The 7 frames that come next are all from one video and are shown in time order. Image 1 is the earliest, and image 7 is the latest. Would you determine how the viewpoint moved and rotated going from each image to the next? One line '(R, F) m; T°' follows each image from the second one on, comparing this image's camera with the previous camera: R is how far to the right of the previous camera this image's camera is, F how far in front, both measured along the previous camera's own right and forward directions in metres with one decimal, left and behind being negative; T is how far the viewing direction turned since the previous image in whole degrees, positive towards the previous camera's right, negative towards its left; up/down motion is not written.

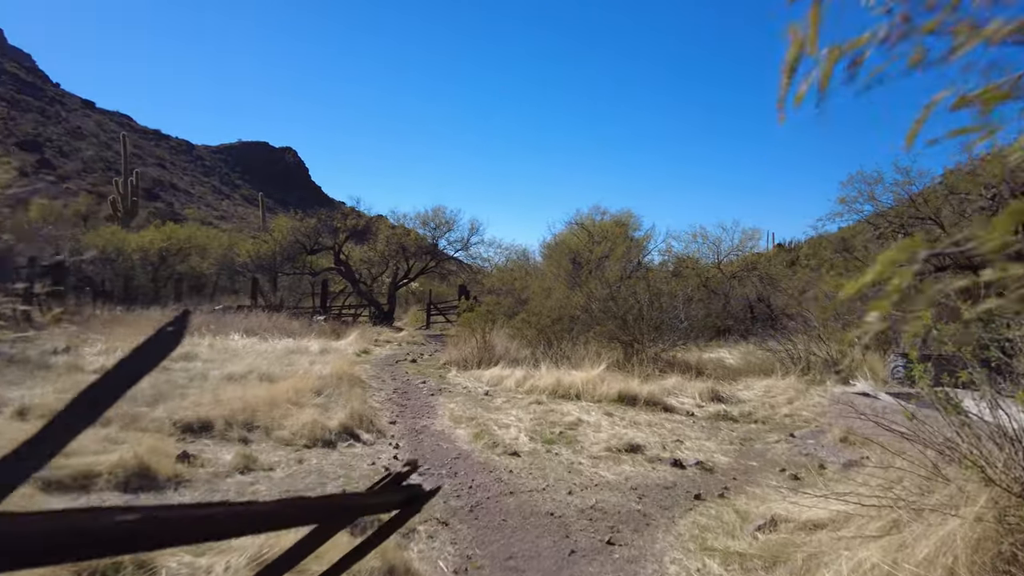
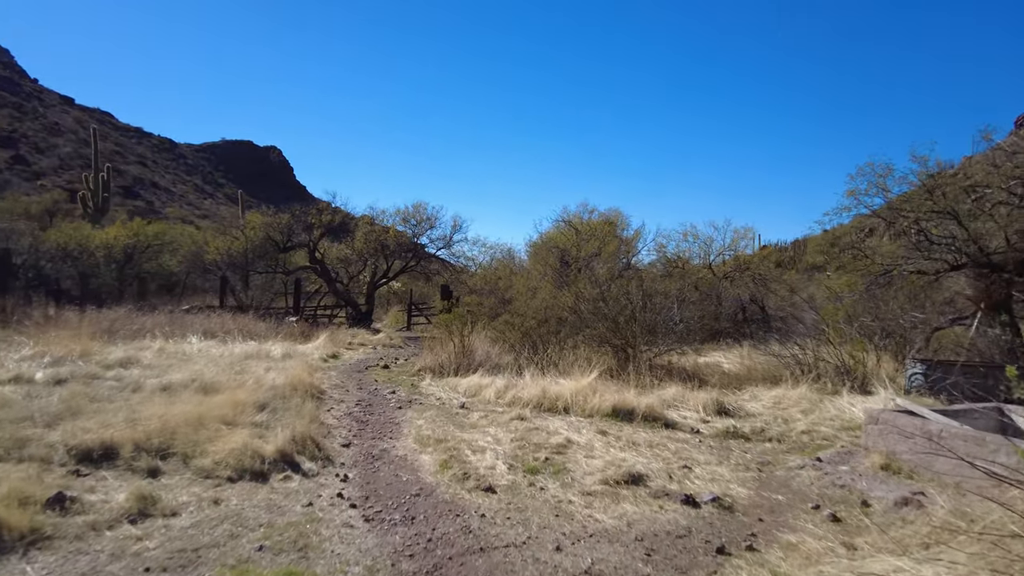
(+0.1, +1.1) m; +1°
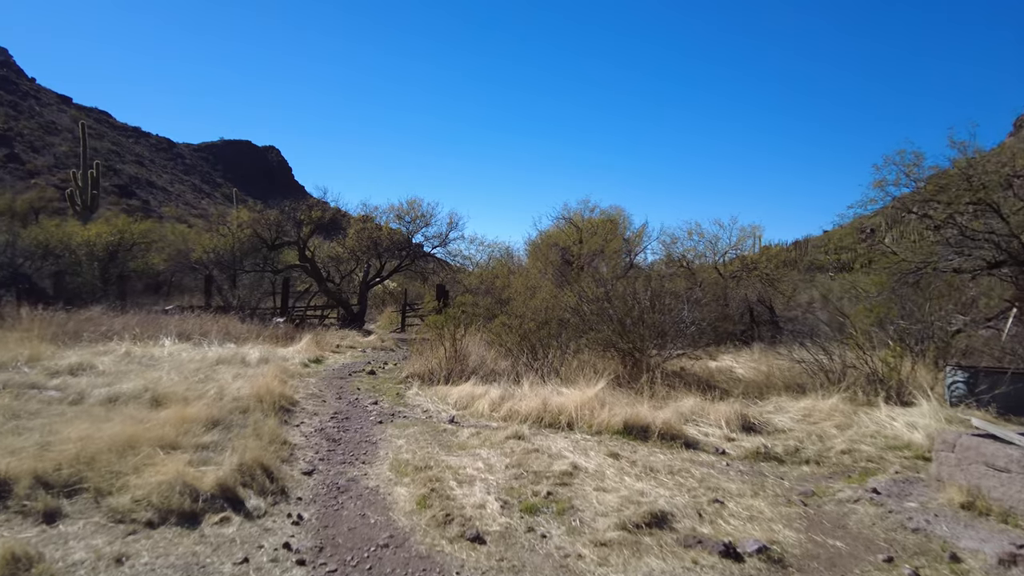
(0.0, +1.0) m; 0°
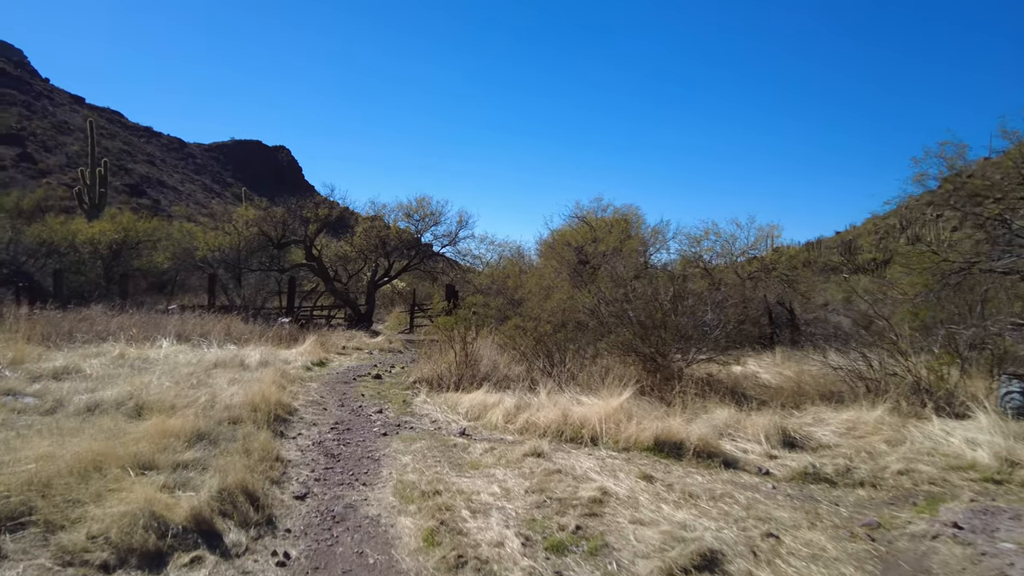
(-0.1, +0.6) m; -1°
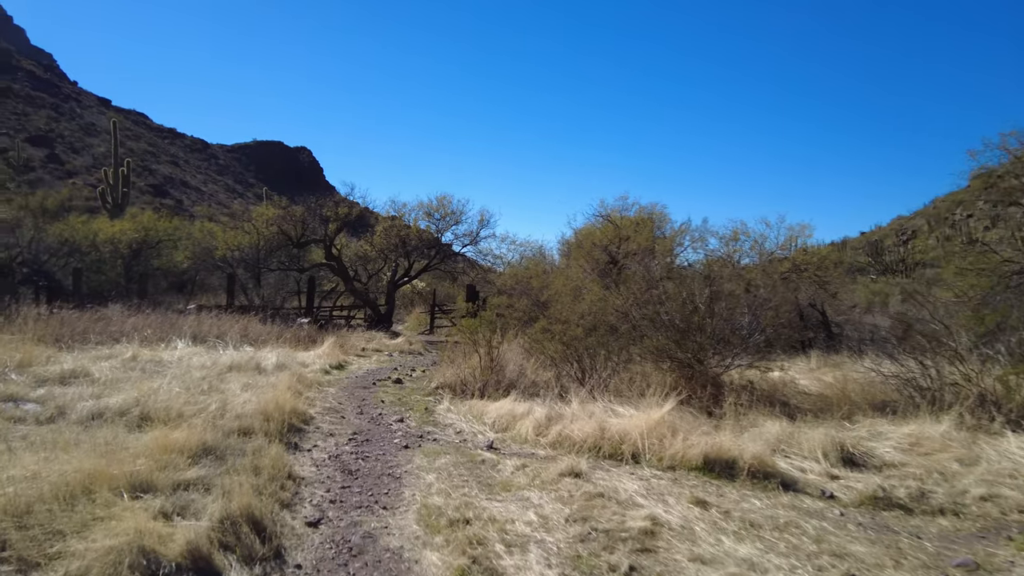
(-0.1, +0.5) m; -2°
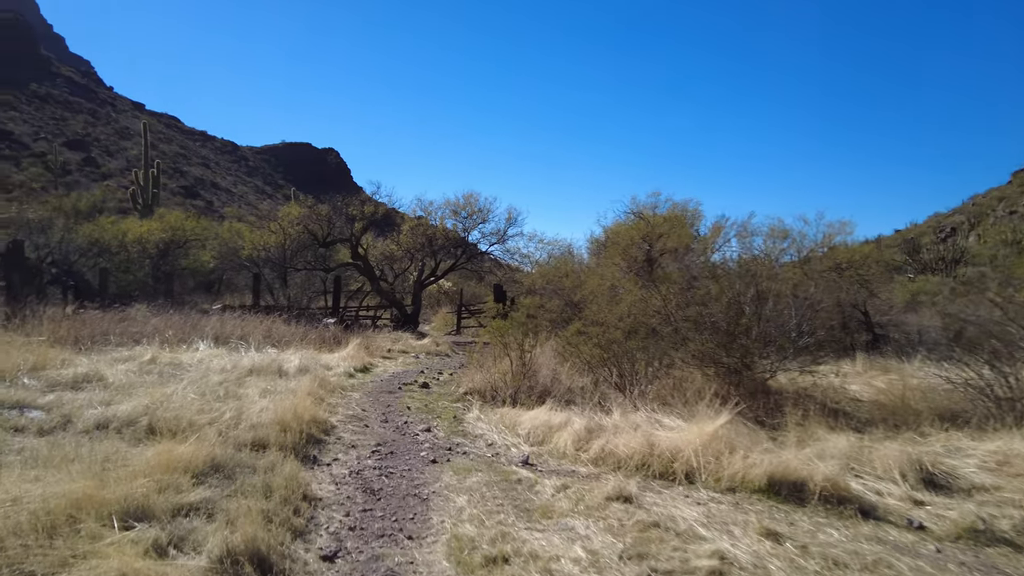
(-0.1, +0.5) m; -2°
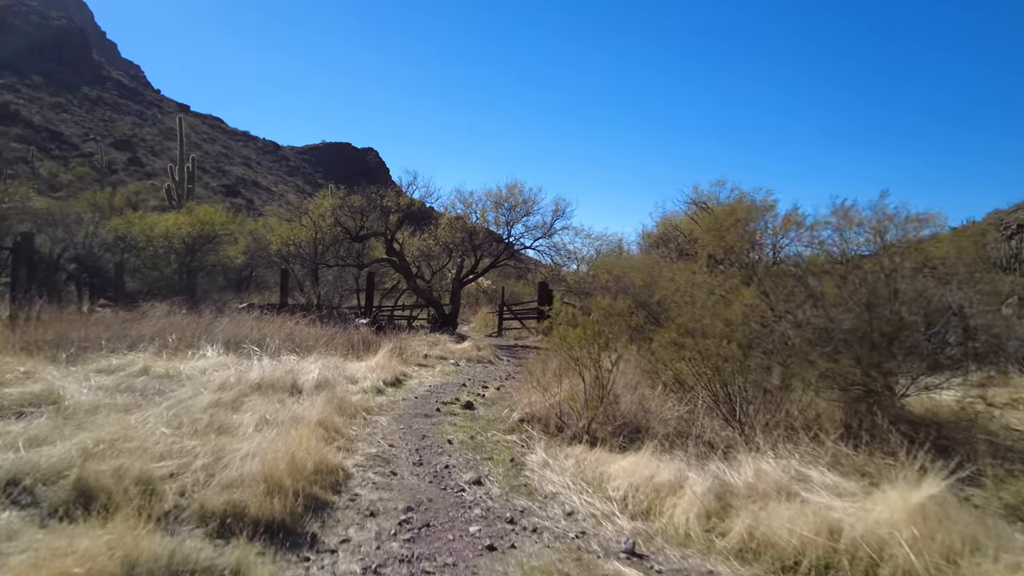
(-0.3, +1.9) m; -3°
